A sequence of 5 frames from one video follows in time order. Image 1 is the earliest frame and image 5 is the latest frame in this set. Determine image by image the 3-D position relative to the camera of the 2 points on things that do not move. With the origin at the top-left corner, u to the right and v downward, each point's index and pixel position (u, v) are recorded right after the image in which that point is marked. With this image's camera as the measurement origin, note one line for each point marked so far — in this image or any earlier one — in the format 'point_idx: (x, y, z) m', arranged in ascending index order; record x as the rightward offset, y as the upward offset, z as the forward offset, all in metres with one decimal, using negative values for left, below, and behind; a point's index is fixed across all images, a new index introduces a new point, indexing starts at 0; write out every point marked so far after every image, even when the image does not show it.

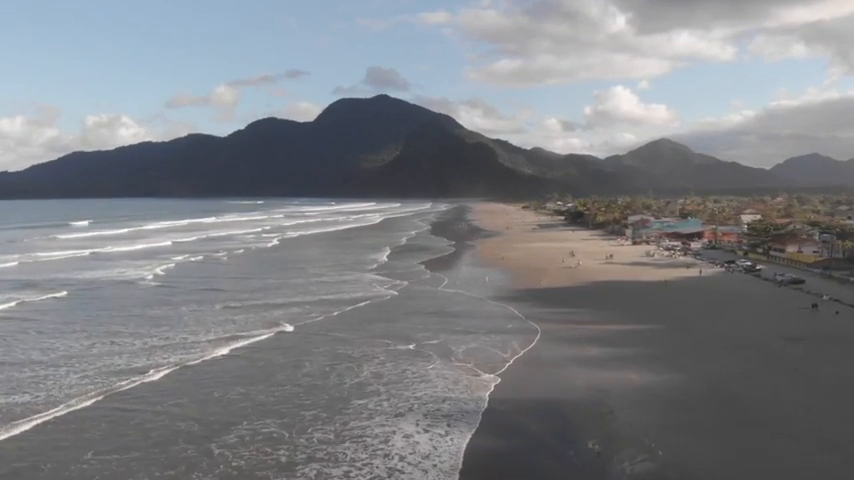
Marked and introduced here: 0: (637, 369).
0: (+4.1, -2.6, +14.8) m
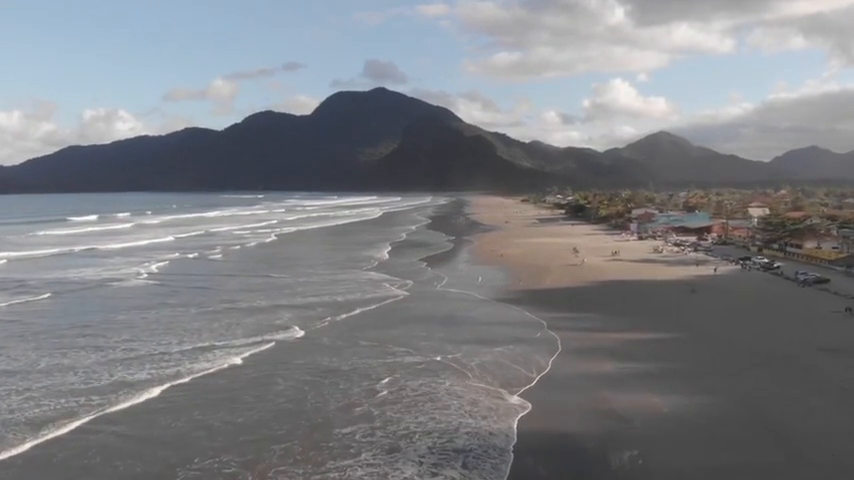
0: (+4.0, -2.6, +12.9) m
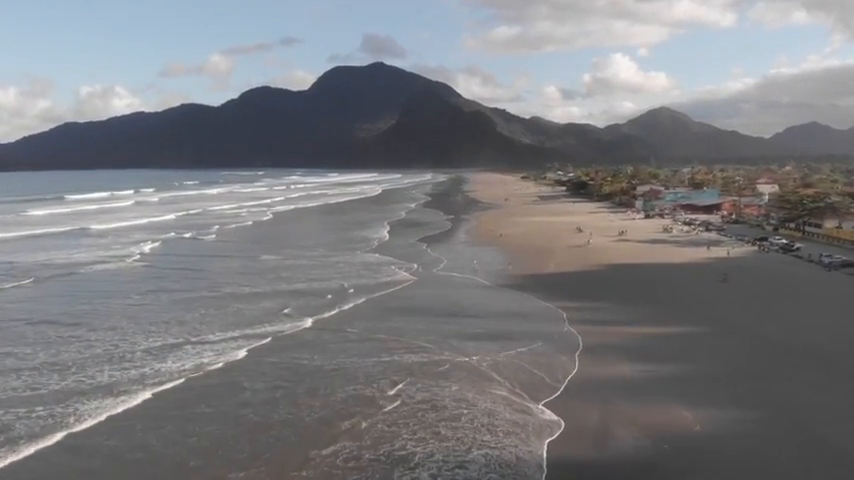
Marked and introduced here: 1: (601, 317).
0: (+3.8, -2.3, +11.1) m
1: (+3.8, -1.7, +16.5) m
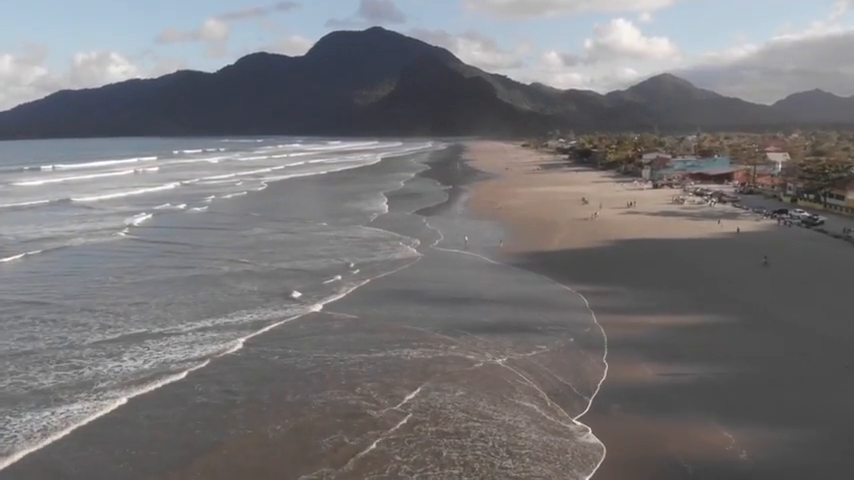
0: (+3.7, -2.1, +9.3) m
1: (+3.7, -1.2, +14.7) m
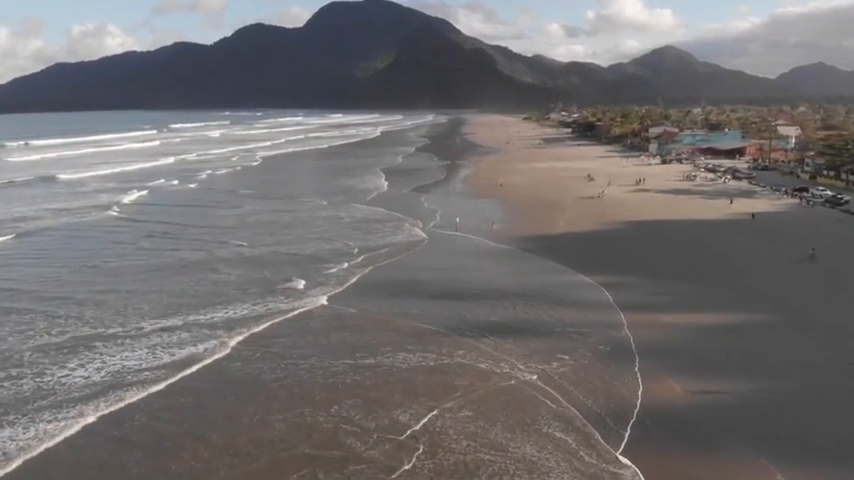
0: (+3.5, -2.0, +7.7) m
1: (+3.5, -1.0, +13.1) m
